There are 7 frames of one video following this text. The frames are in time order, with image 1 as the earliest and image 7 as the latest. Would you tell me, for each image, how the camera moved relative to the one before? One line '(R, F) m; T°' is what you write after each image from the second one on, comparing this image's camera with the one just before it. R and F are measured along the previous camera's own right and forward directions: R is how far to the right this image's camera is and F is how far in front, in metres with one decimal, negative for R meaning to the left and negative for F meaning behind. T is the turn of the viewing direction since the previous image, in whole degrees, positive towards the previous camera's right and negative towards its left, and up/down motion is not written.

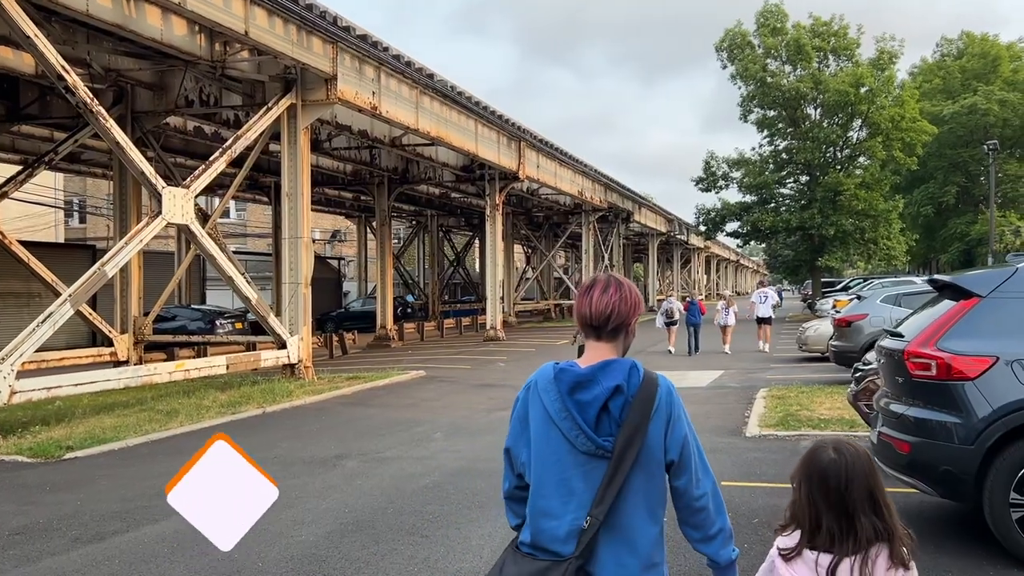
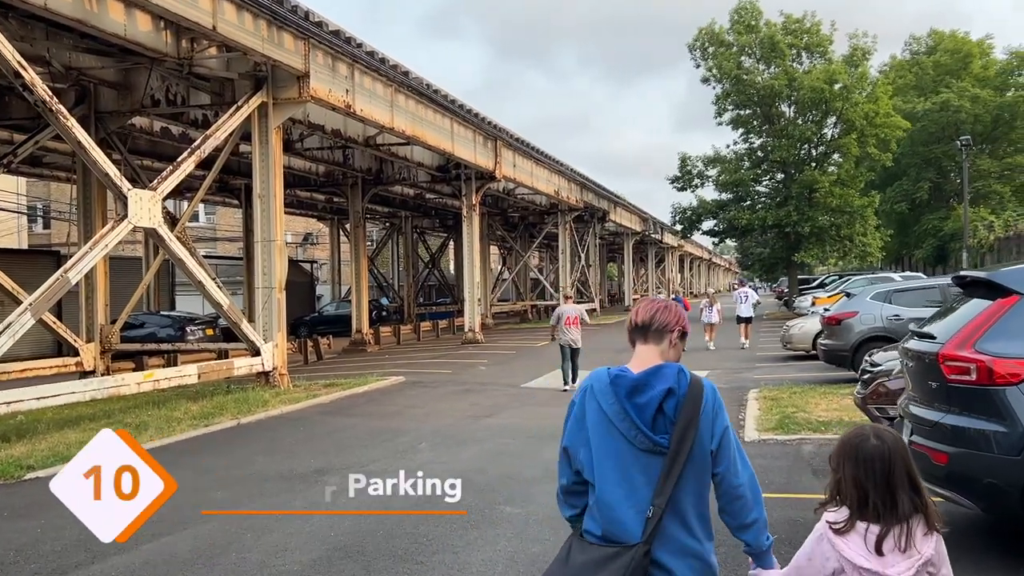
(-0.1, +0.3) m; +2°
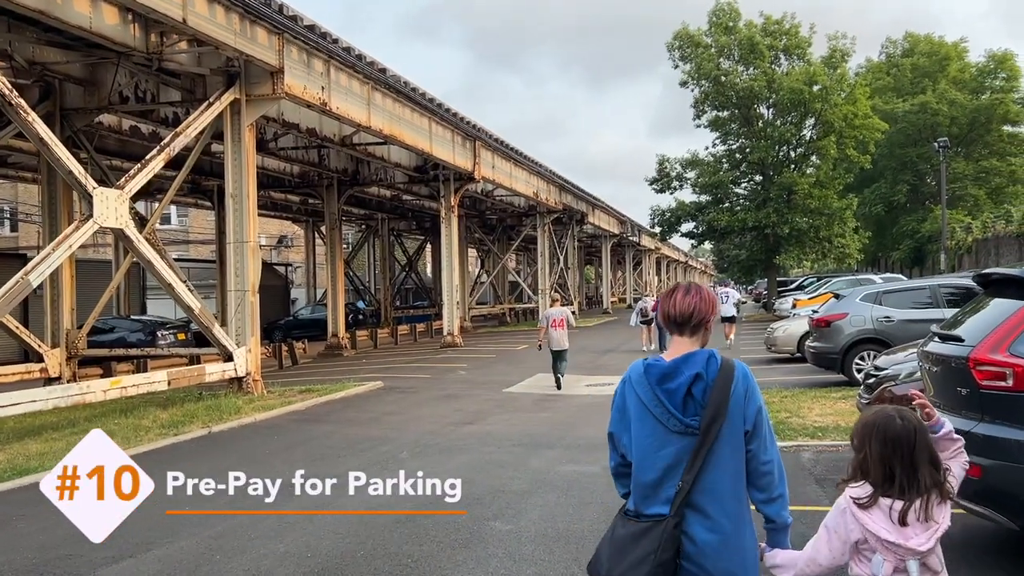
(-0.1, +0.3) m; +2°
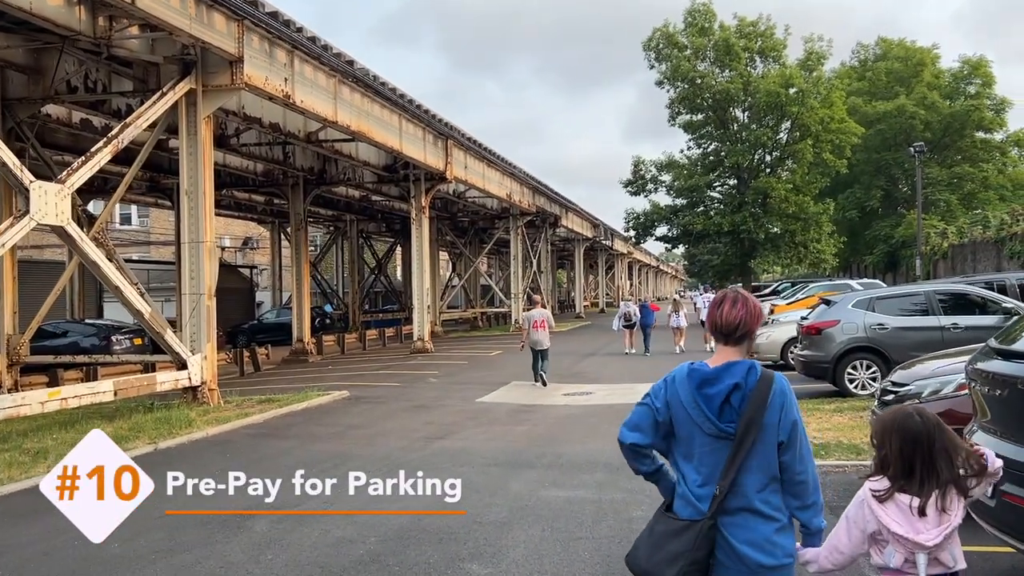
(0.0, +0.7) m; +2°
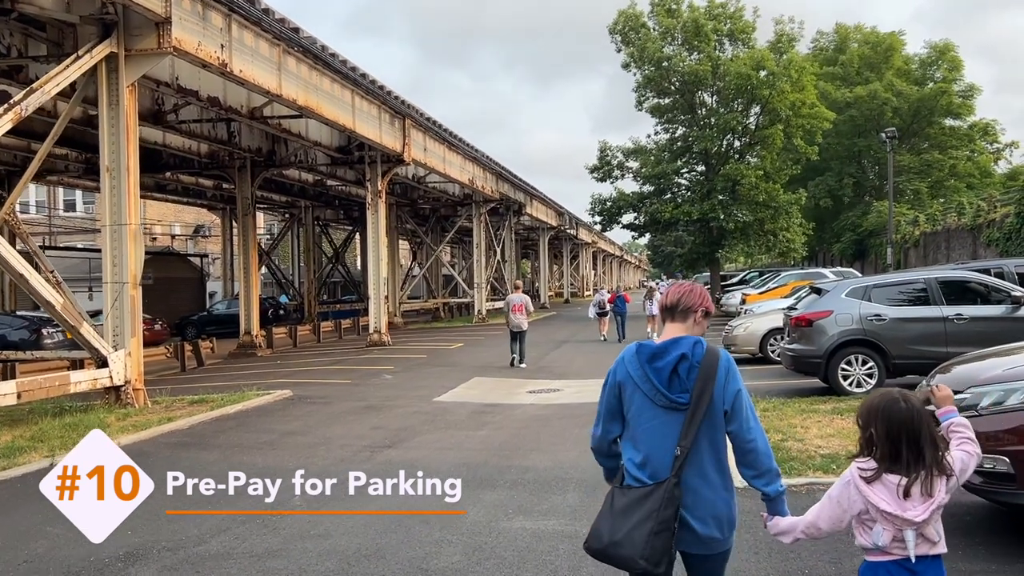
(0.0, +1.1) m; +3°
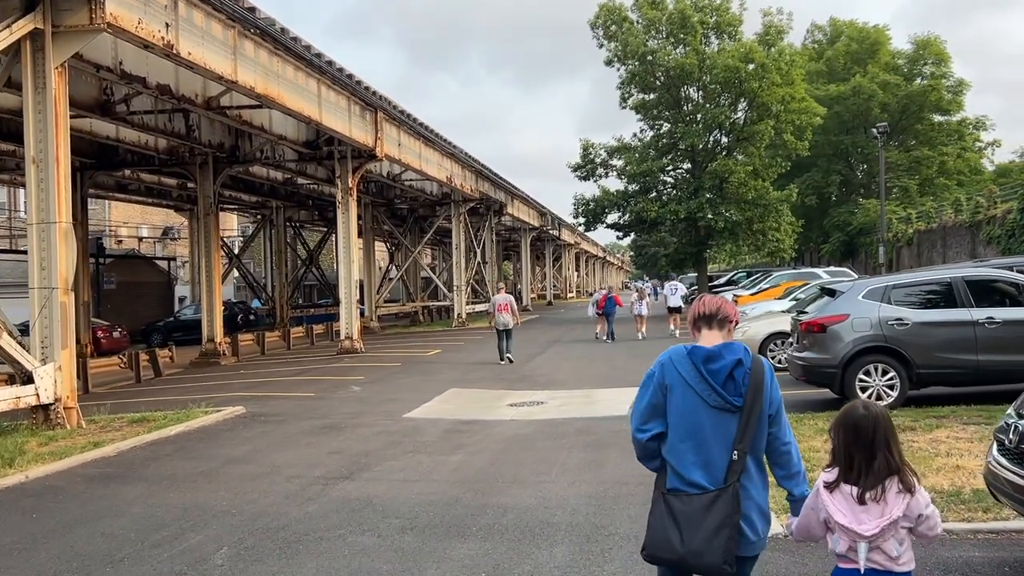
(+0.1, +1.1) m; +1°
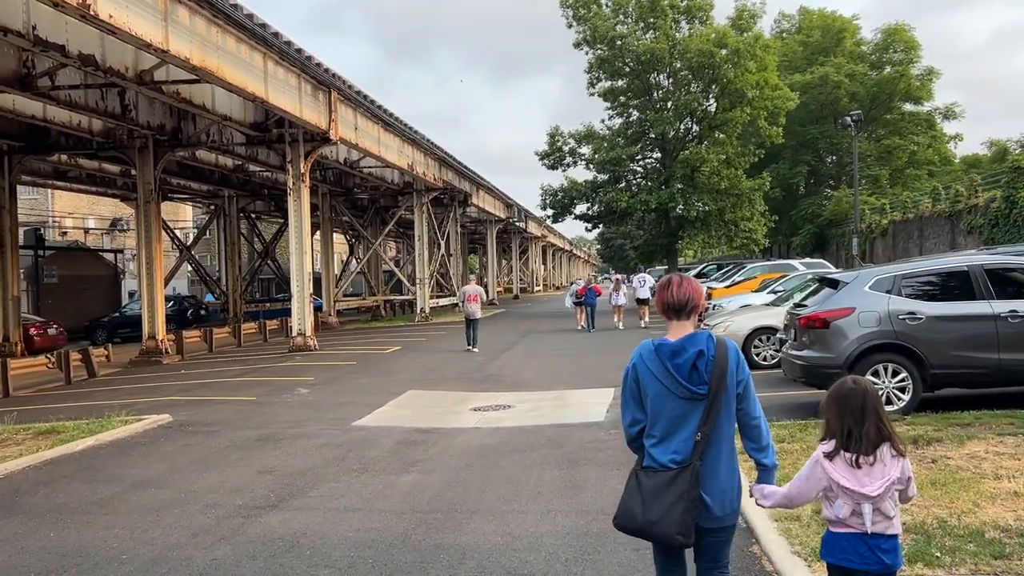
(0.0, +1.1) m; +3°
